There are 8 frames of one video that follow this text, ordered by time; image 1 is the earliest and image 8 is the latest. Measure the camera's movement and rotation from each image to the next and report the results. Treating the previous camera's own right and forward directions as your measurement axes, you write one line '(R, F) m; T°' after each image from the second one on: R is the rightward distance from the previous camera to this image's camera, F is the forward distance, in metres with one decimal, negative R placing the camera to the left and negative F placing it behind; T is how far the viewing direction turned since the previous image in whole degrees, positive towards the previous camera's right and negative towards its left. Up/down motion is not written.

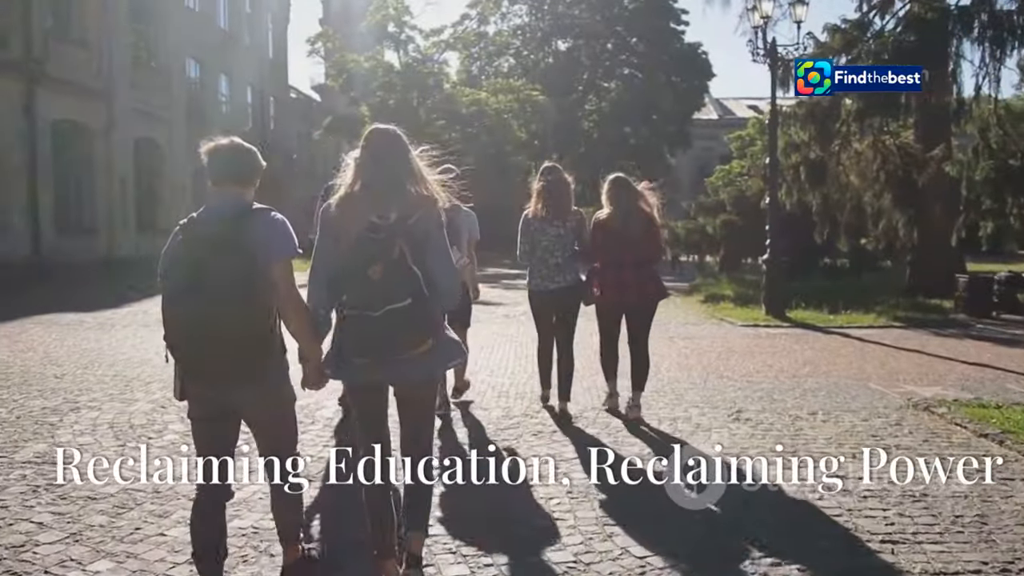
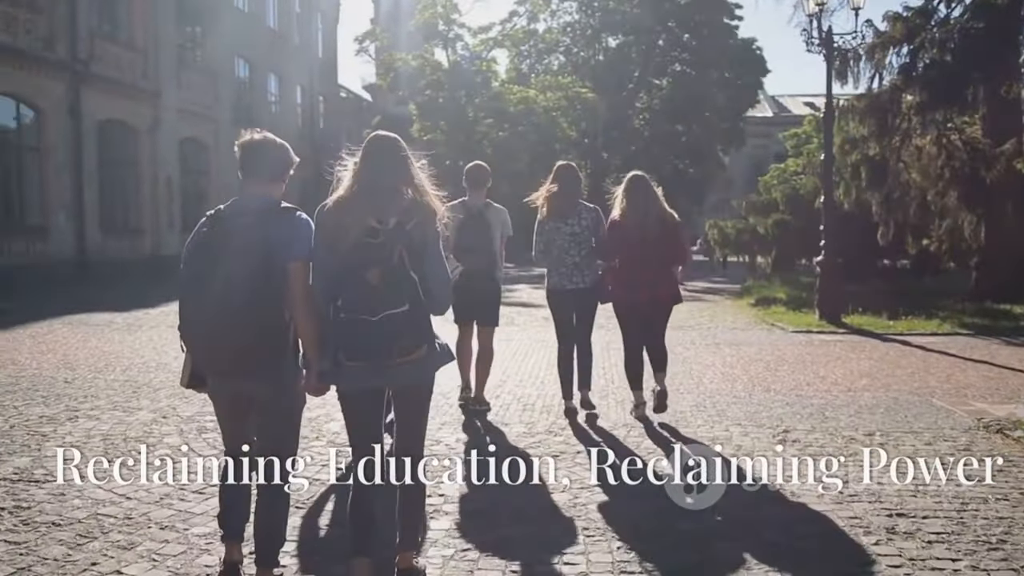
(+0.2, +0.6) m; -3°
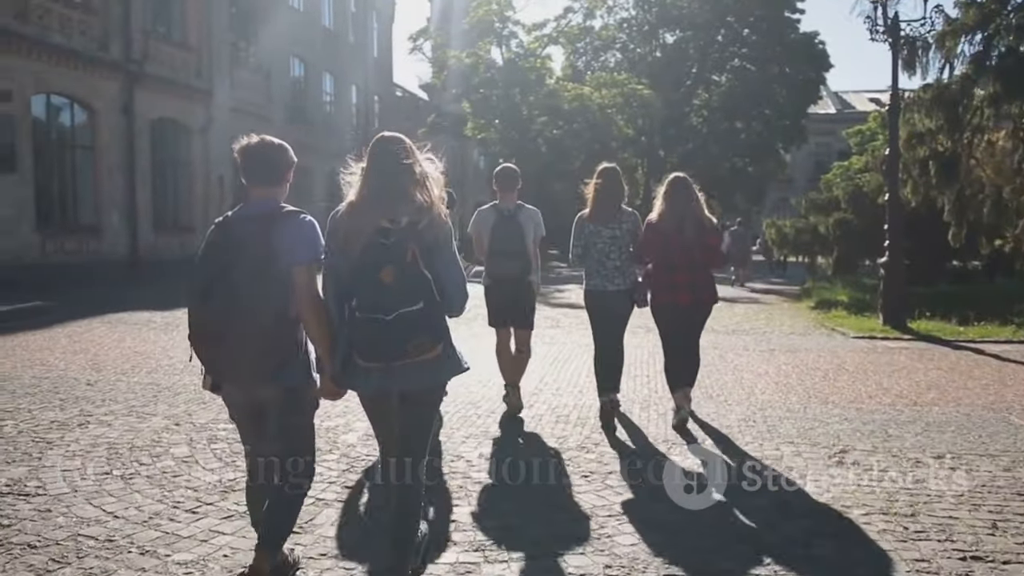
(+0.2, +0.5) m; -4°
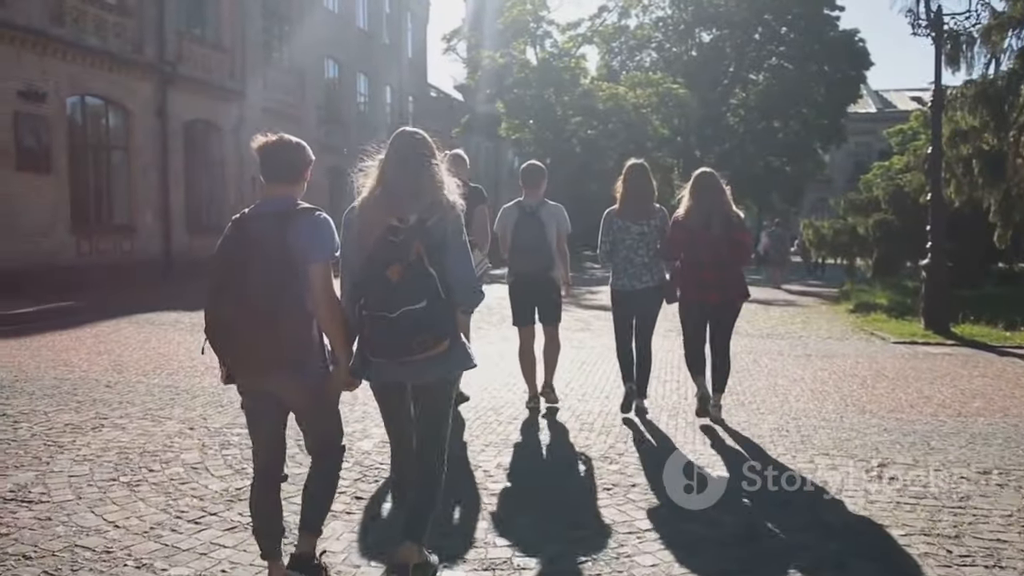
(+0.1, +0.2) m; -2°
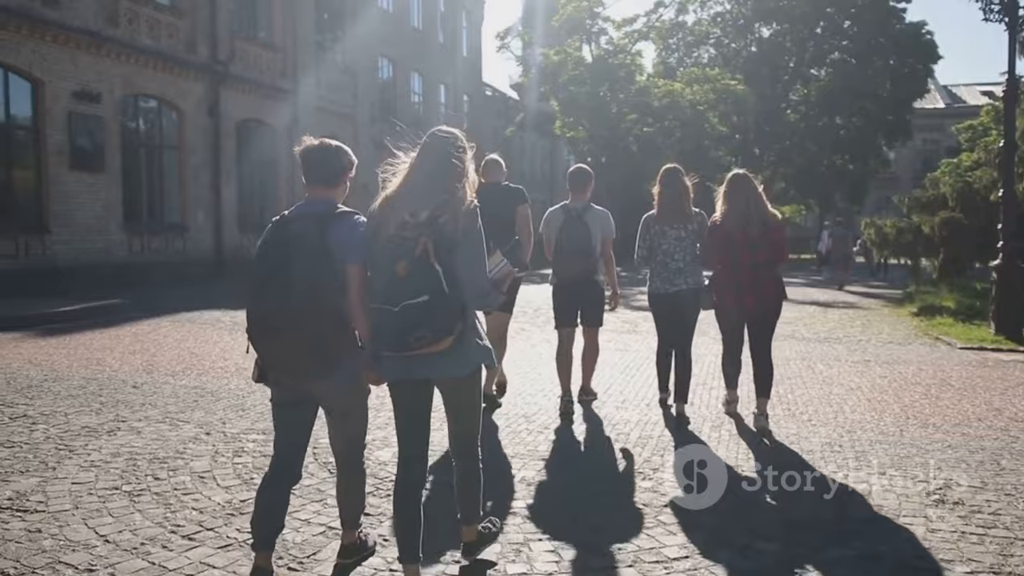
(+0.2, +0.4) m; -4°
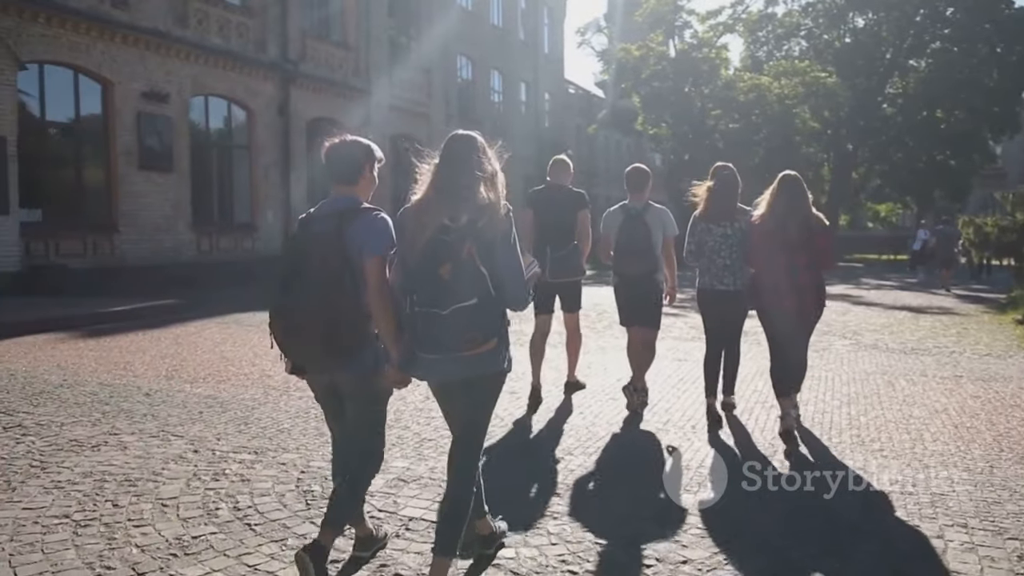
(+0.4, +0.8) m; -6°
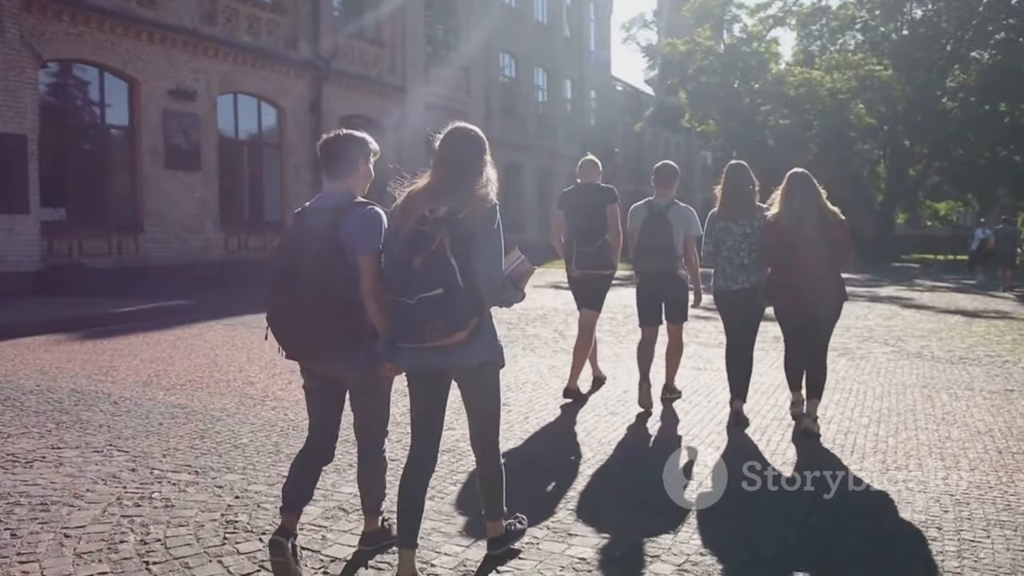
(+0.5, +0.7) m; -3°
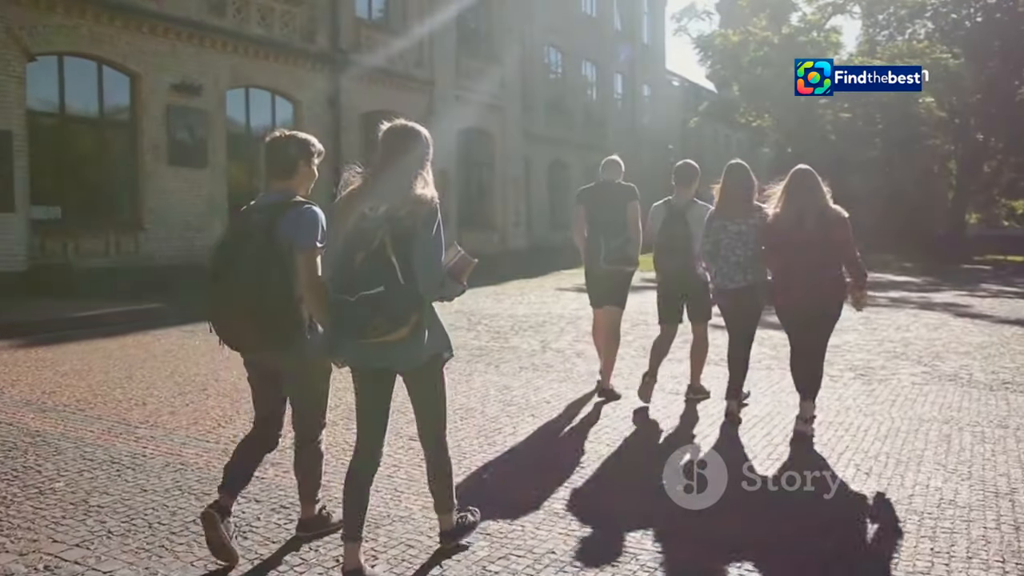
(+1.0, +1.3) m; -4°
